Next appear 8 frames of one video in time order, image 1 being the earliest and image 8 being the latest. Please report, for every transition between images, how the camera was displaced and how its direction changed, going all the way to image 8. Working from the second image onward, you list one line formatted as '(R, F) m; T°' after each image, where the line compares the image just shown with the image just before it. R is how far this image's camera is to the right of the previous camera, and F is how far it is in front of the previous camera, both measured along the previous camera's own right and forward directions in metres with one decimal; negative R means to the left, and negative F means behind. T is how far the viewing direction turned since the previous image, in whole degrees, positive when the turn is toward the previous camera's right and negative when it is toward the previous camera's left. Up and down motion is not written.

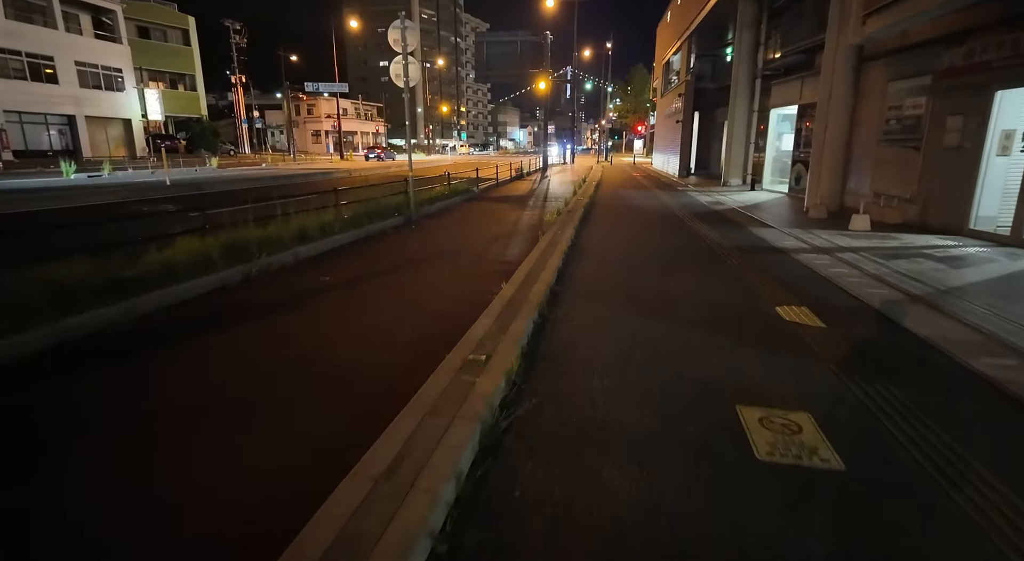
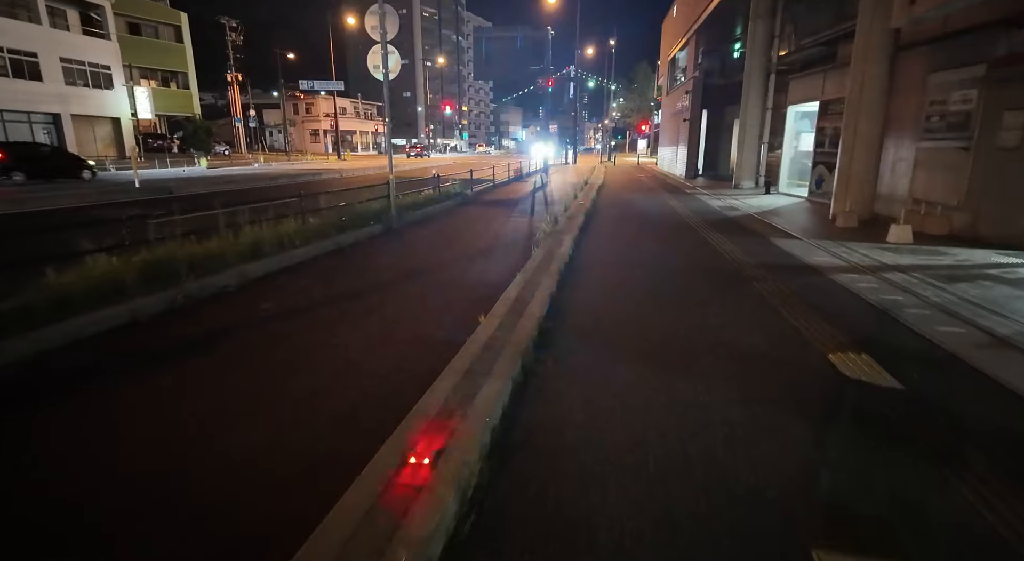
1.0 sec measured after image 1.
(+0.2, +1.4) m; 0°
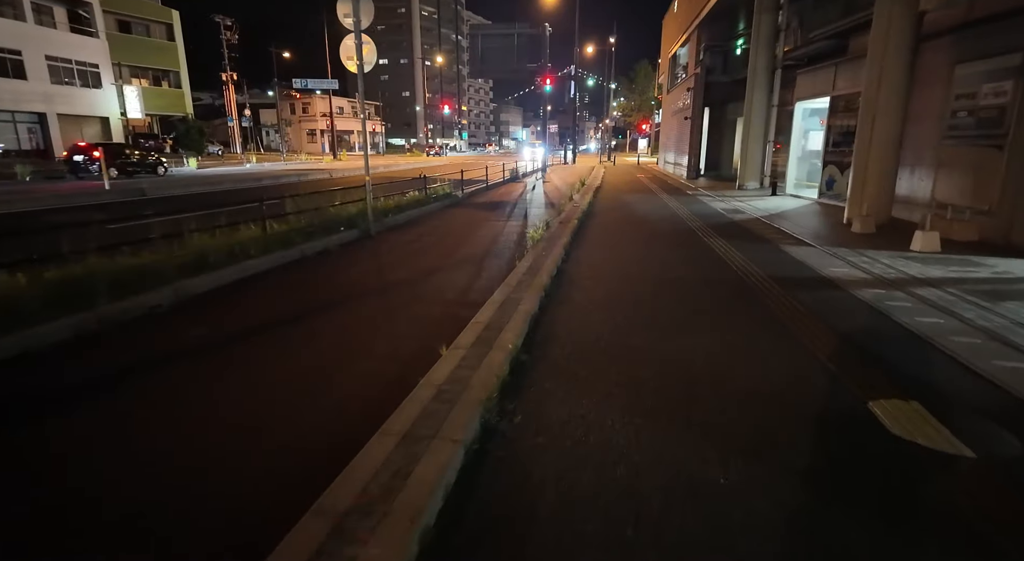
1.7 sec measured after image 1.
(+0.3, +1.0) m; 0°
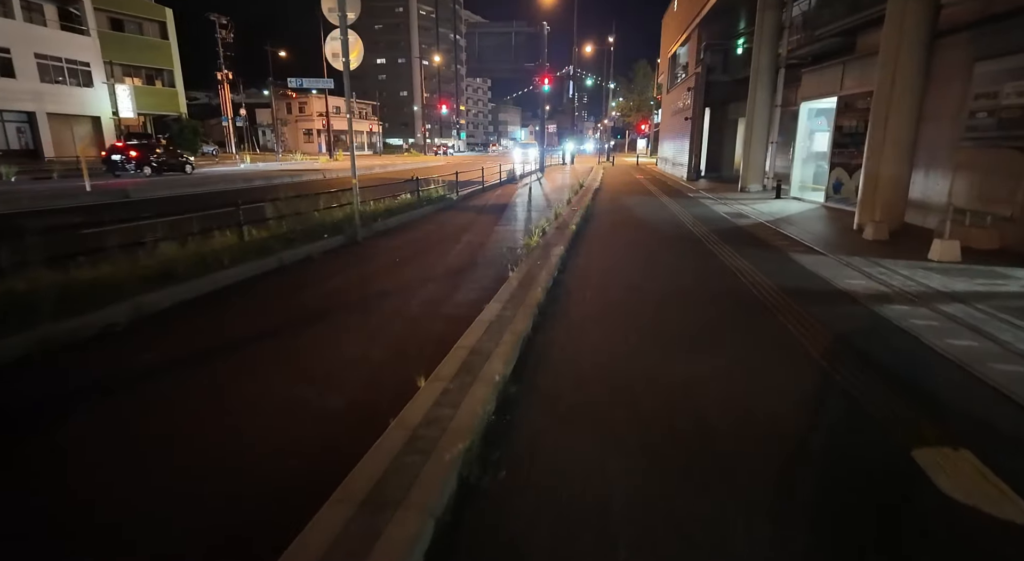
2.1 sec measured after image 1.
(+0.1, +0.6) m; 0°
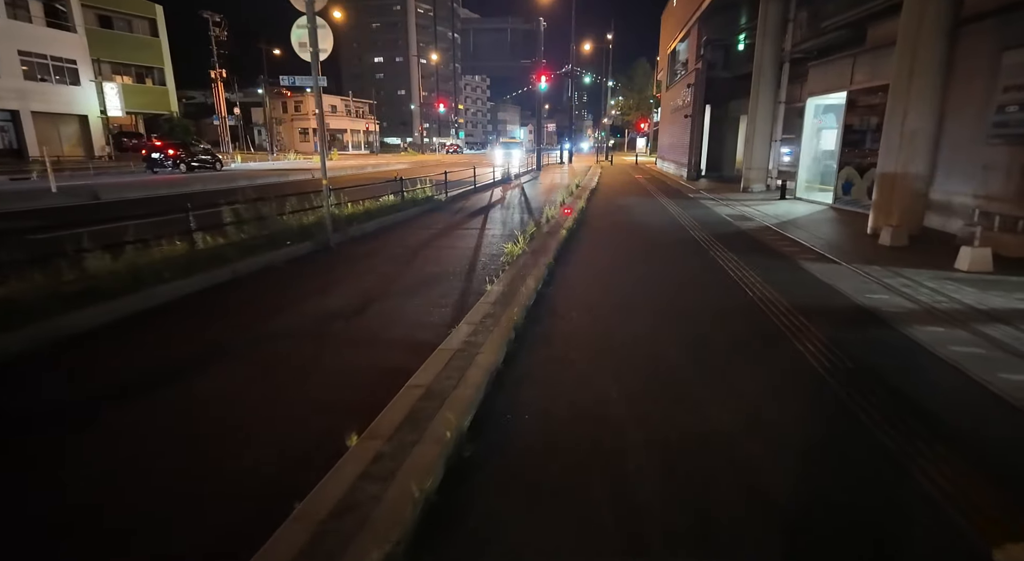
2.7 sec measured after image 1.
(+0.3, +0.9) m; 0°
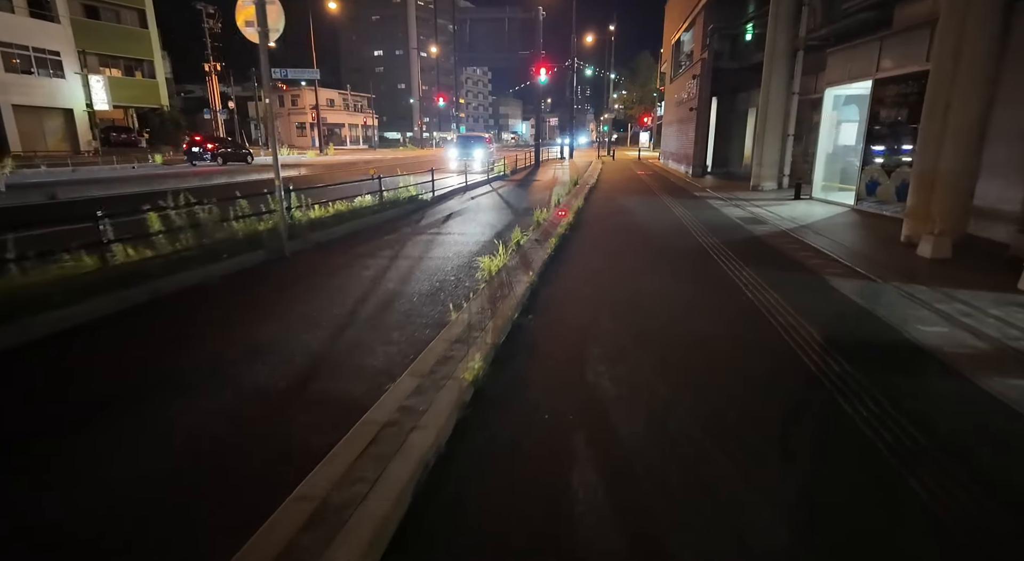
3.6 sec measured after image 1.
(+0.3, +1.3) m; 0°
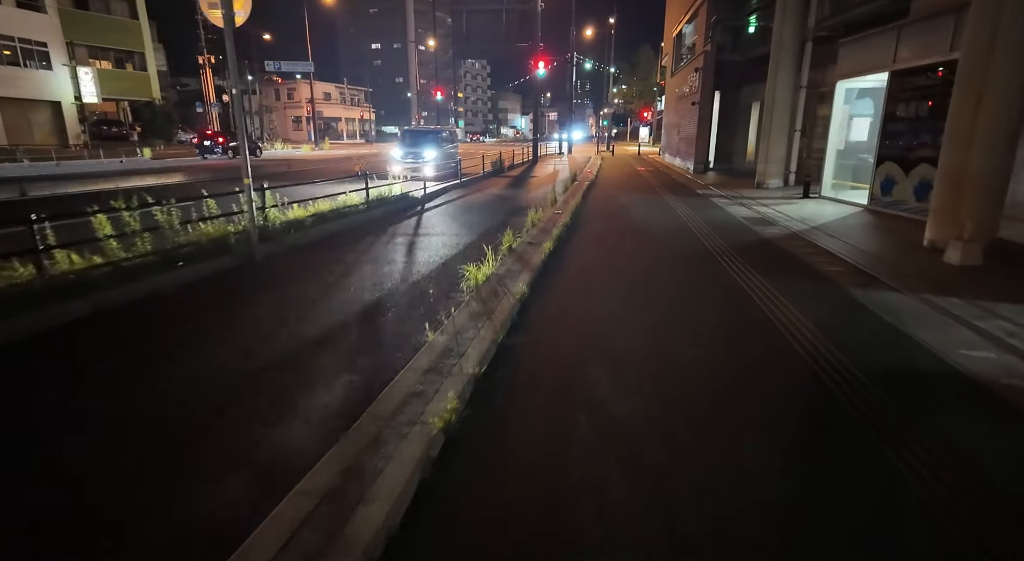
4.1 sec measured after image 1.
(+0.1, +0.7) m; 0°
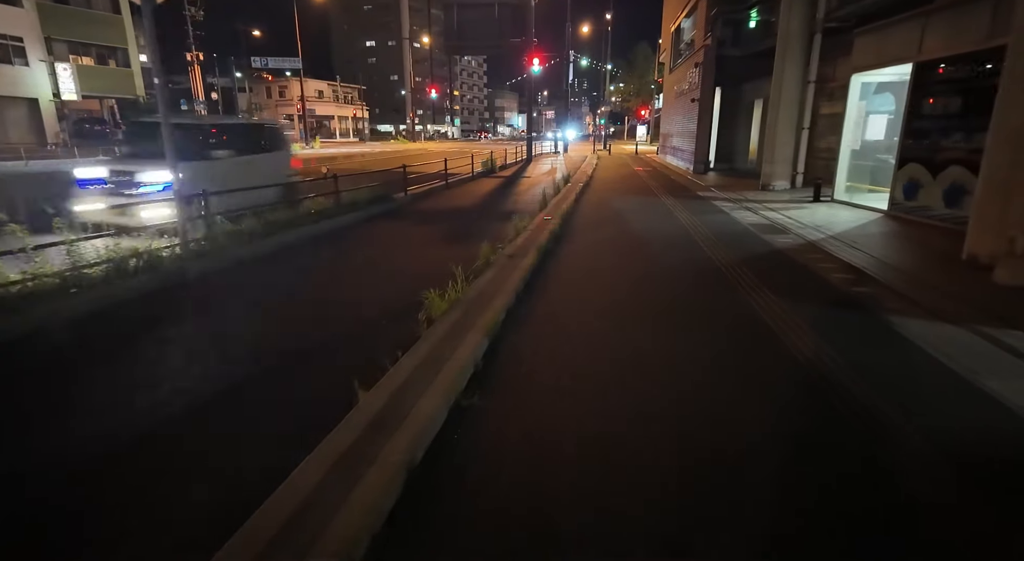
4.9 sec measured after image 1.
(+0.3, +1.2) m; 0°
